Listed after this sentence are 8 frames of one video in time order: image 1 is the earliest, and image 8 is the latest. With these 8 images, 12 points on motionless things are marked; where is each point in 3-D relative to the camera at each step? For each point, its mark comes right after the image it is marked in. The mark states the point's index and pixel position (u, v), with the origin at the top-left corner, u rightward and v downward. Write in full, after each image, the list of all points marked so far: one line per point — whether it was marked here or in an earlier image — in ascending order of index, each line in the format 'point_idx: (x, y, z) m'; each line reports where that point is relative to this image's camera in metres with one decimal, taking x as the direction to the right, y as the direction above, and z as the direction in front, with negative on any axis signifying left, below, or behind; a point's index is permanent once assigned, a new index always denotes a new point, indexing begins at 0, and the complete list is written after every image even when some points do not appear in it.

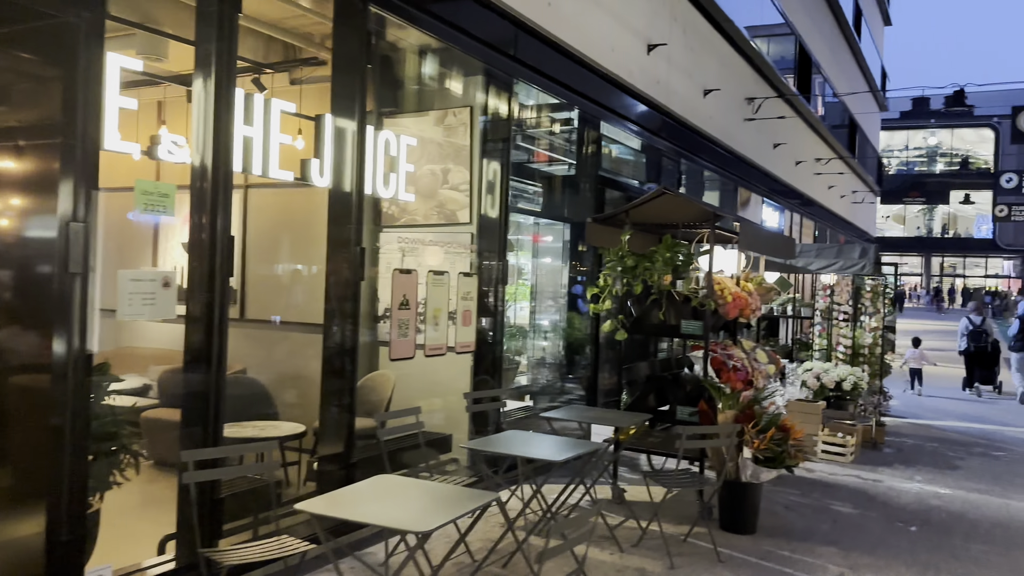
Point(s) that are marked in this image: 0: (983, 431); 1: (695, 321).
0: (+5.3, -1.6, +9.1) m
1: (+1.2, -0.2, +5.3) m
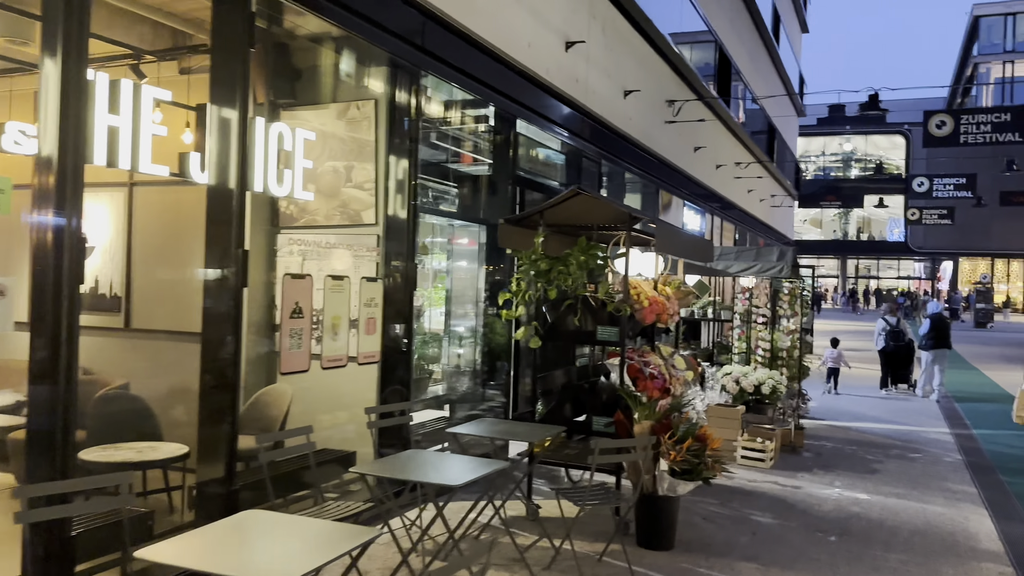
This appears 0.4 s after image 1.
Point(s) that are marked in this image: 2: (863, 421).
0: (+4.3, -1.6, +9.2) m
1: (+0.6, -0.2, +5.0) m
2: (+4.3, -1.6, +9.9) m
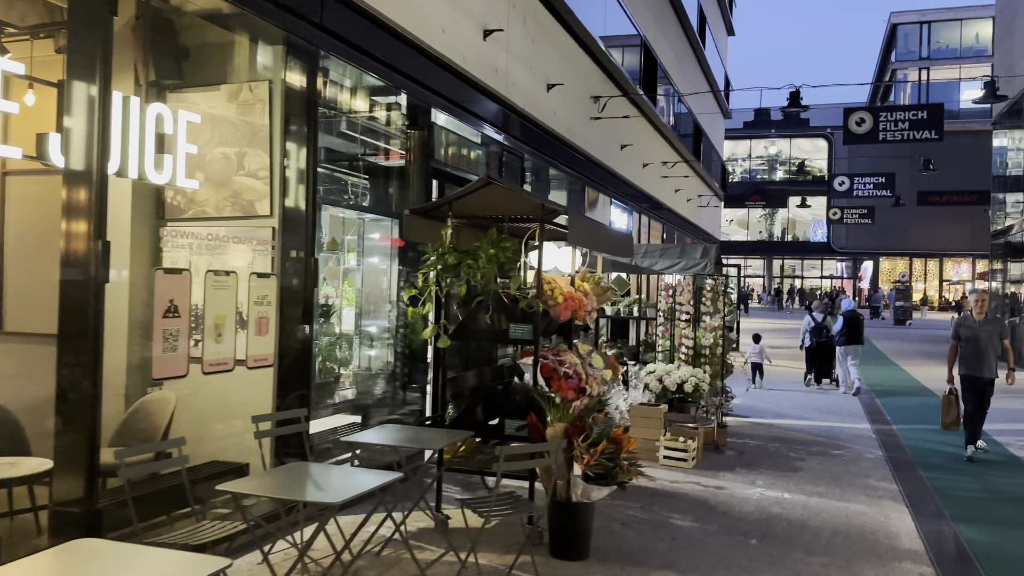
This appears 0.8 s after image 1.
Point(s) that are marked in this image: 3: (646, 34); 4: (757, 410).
0: (+3.5, -1.6, +9.2) m
1: (+0.1, -0.2, +4.8) m
2: (+3.4, -1.5, +9.9) m
3: (+2.2, +4.2, +13.6) m
4: (+3.1, -1.5, +10.4) m
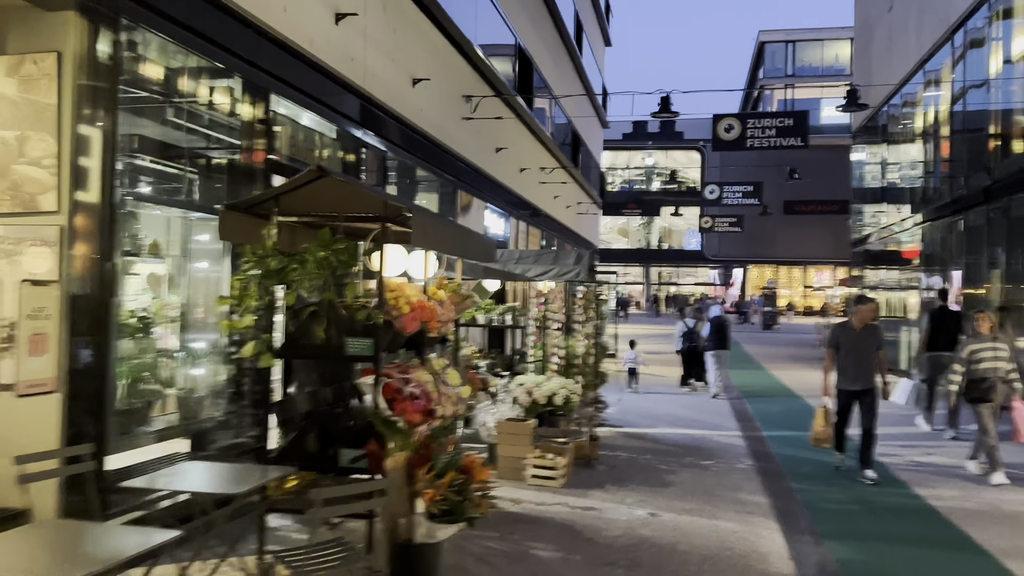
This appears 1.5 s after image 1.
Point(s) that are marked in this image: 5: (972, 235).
0: (+2.0, -1.7, +9.0) m
1: (-0.8, -0.3, +4.2) m
2: (+1.8, -1.6, +9.7) m
3: (+0.1, +4.1, +13.2) m
4: (+1.5, -1.6, +10.1) m
5: (+7.8, +0.9, +13.9) m
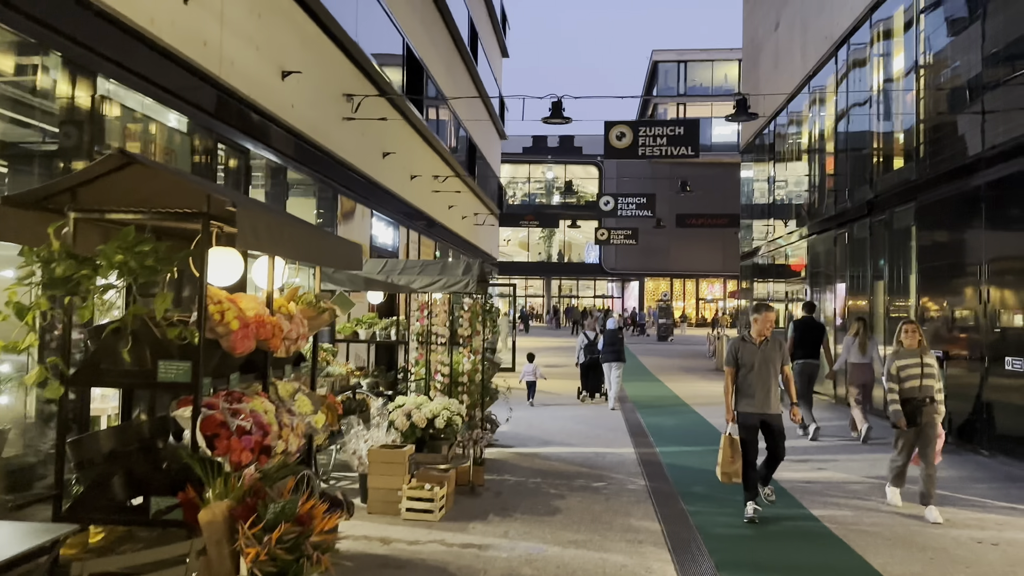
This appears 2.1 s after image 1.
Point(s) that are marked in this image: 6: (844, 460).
0: (+0.8, -1.8, +8.6) m
1: (-1.4, -0.3, +3.4) m
2: (+0.5, -1.8, +9.2) m
3: (-1.6, +3.9, +12.6) m
4: (+0.1, -1.8, +9.6) m
5: (+6.0, +0.7, +14.1) m
6: (+3.5, -1.8, +8.5) m
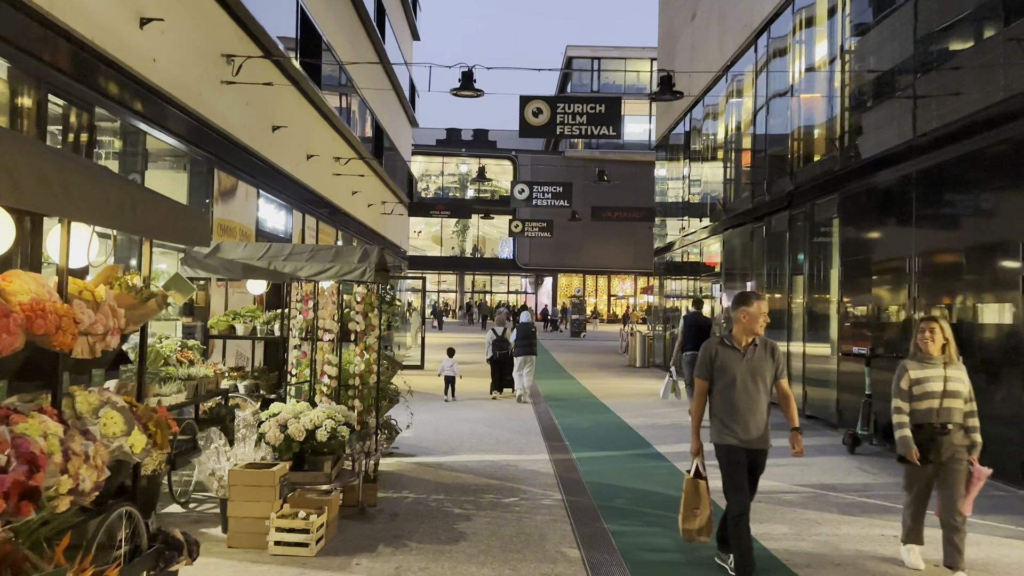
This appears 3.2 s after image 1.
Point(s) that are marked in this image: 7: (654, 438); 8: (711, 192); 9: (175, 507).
0: (-0.2, -1.7, +7.7) m
1: (-1.8, -0.2, +2.3) m
2: (-0.5, -1.7, +8.3) m
3: (-2.9, +4.1, +11.4) m
4: (-0.9, -1.7, +8.7) m
5: (+4.4, +0.8, +13.7) m
6: (+2.5, -1.7, +7.9) m
7: (+1.6, -1.7, +9.3) m
8: (+4.4, +2.1, +18.2) m
9: (-2.4, -1.5, +5.7) m
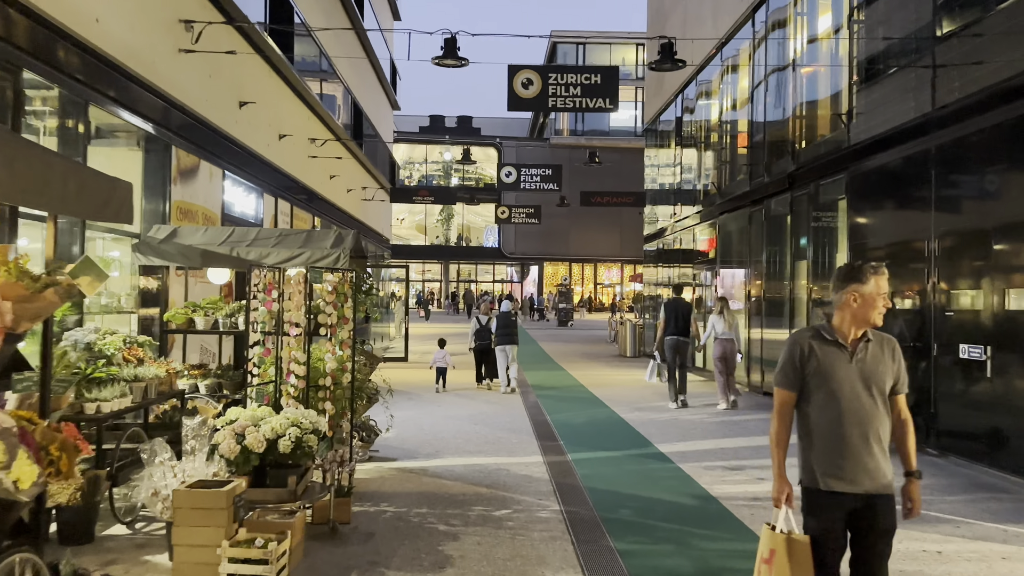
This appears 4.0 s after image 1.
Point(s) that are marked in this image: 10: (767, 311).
0: (-0.2, -1.6, +7.0) m
1: (-1.8, -0.2, +1.6) m
2: (-0.6, -1.5, +7.6) m
3: (-3.1, +4.2, +10.6) m
4: (-1.0, -1.5, +7.9) m
5: (+4.2, +1.0, +13.1) m
6: (+2.5, -1.6, +7.3) m
7: (+1.5, -1.6, +8.7) m
8: (+4.1, +2.4, +17.5) m
9: (-2.4, -1.5, +5.0) m
10: (+4.1, -0.4, +13.0) m
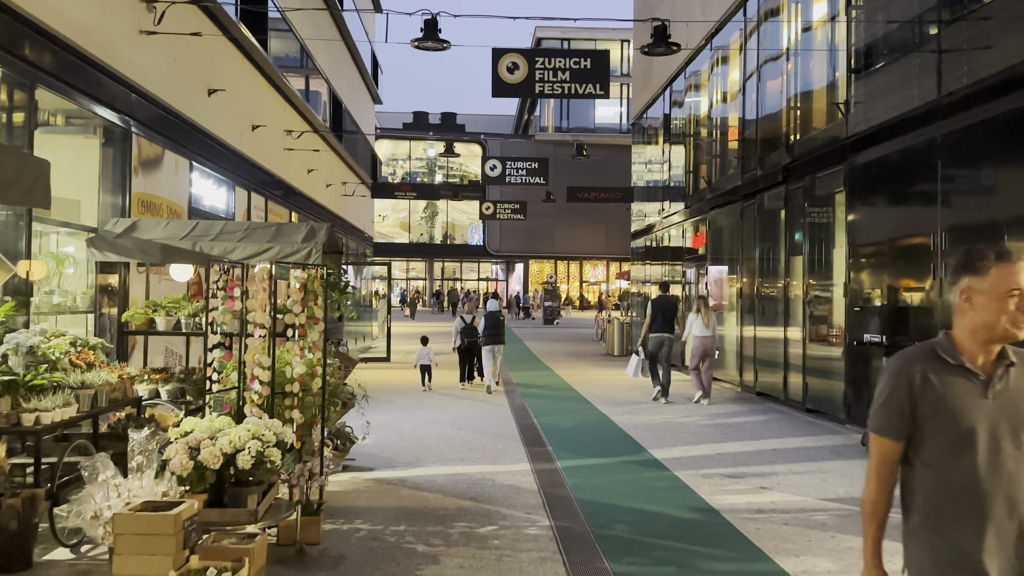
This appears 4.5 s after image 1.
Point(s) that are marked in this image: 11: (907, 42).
0: (-0.4, -1.6, +6.5) m
1: (-1.8, -0.2, +1.1) m
2: (-0.8, -1.5, +7.1) m
3: (-3.3, +4.2, +10.1) m
4: (-1.2, -1.5, +7.5) m
5: (+4.0, +1.1, +12.7) m
6: (+2.3, -1.6, +6.9) m
7: (+1.4, -1.5, +8.3) m
8: (+3.8, +2.5, +17.1) m
9: (-2.5, -1.5, +4.5) m
10: (+3.8, -0.3, +12.6) m
11: (+4.2, +2.6, +8.7) m
